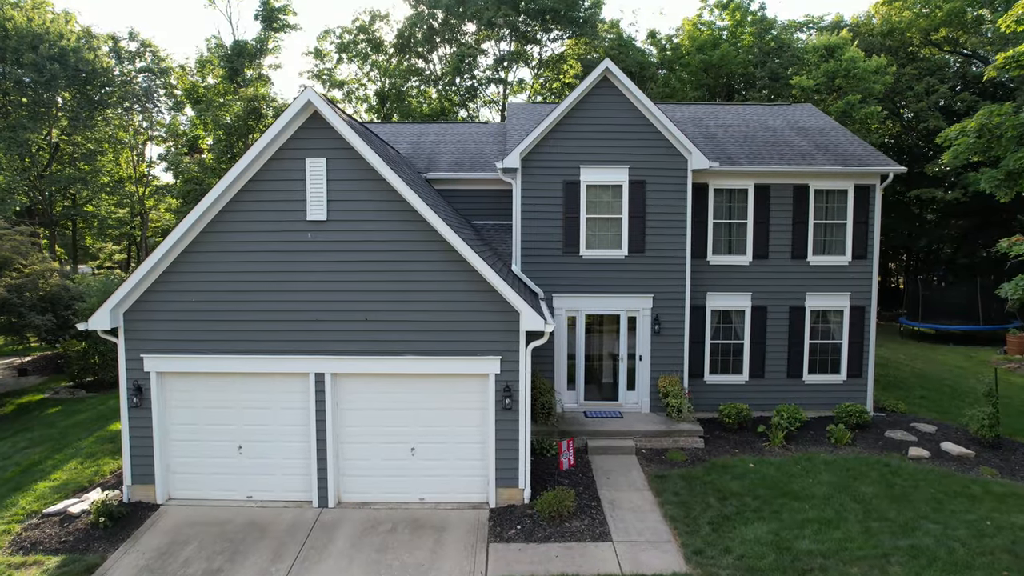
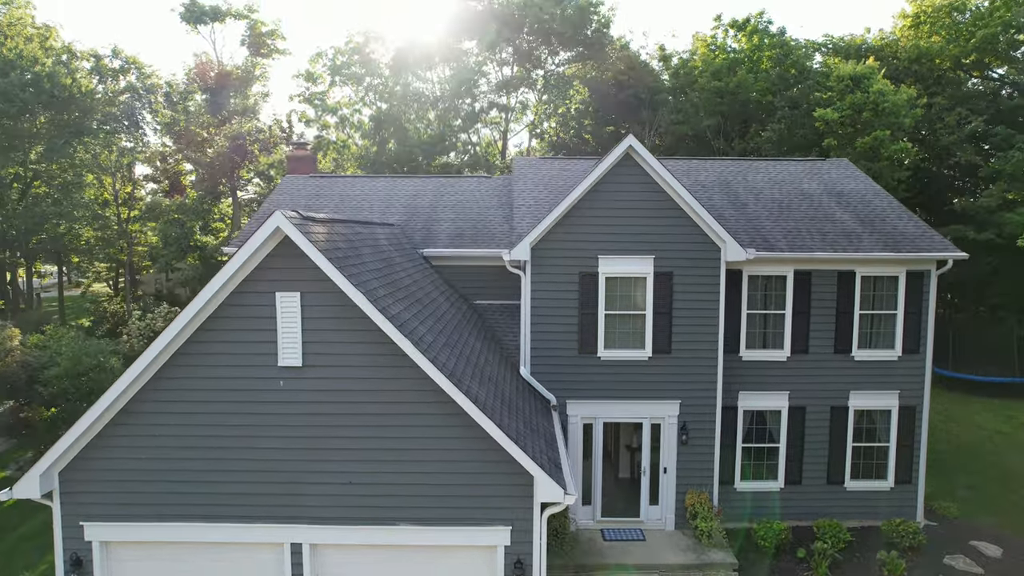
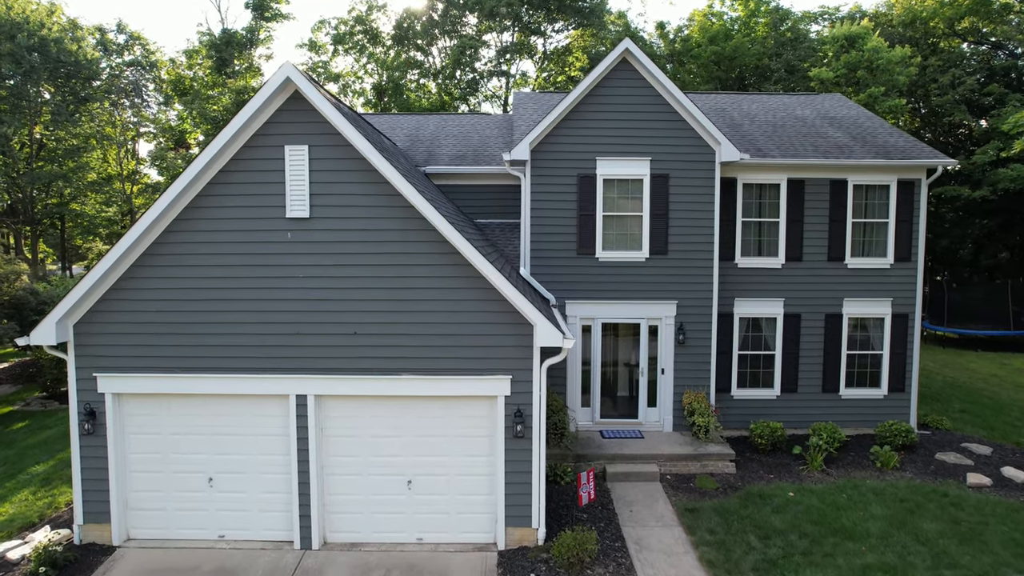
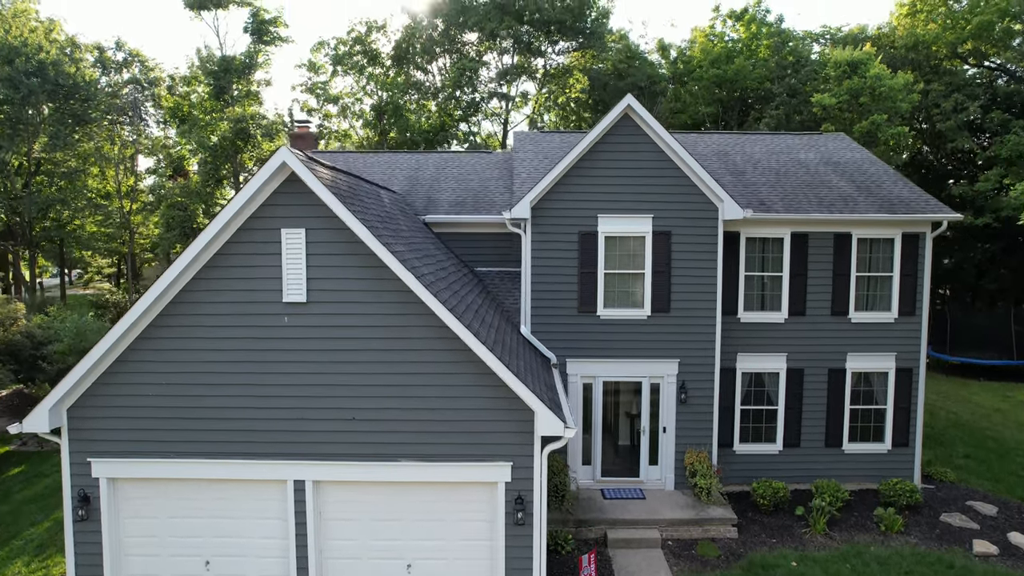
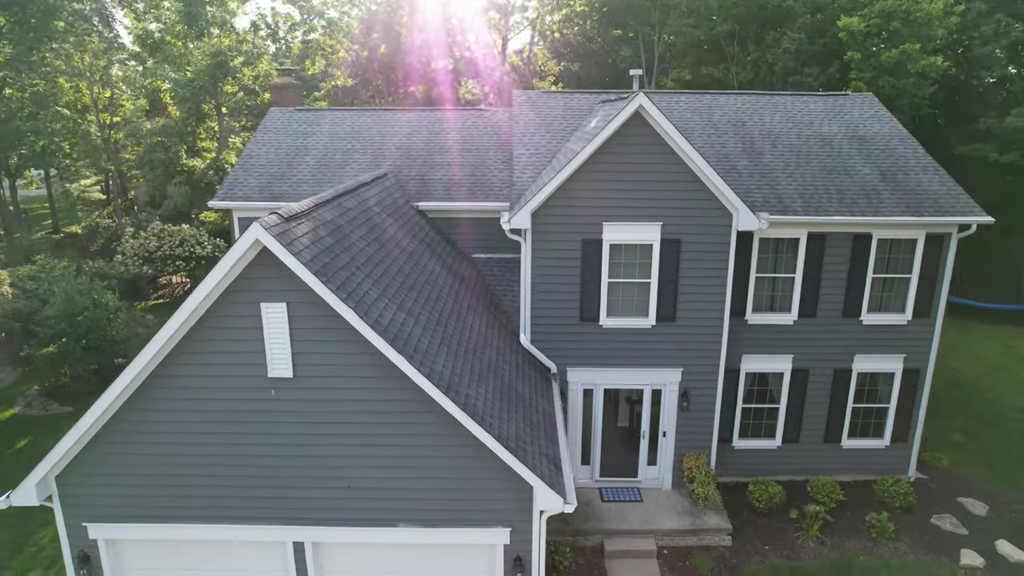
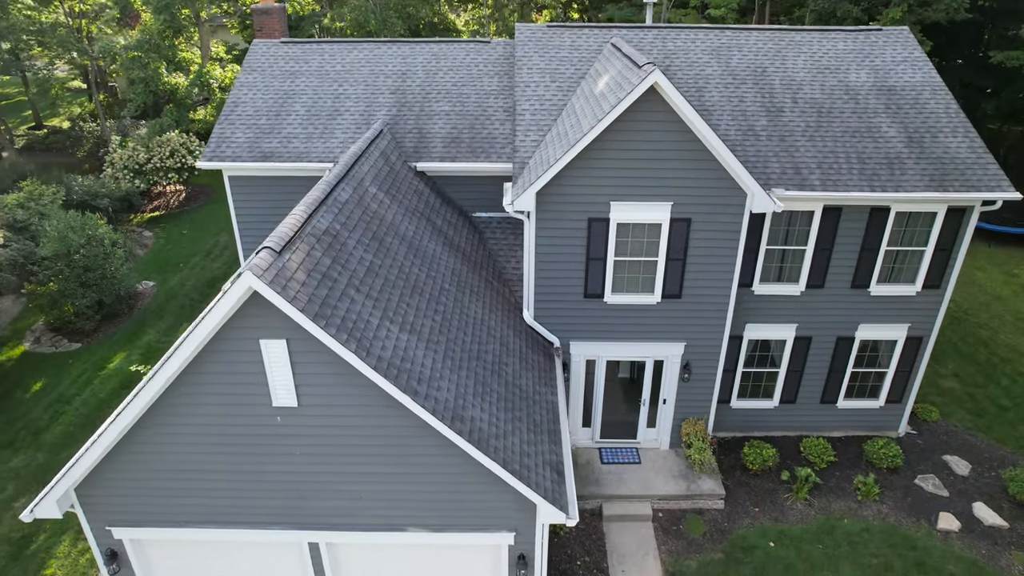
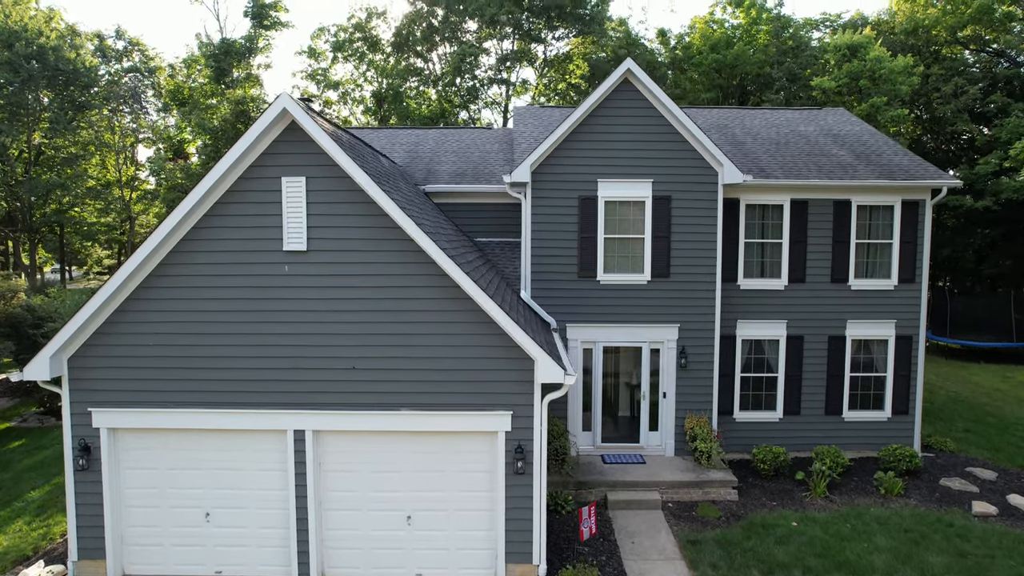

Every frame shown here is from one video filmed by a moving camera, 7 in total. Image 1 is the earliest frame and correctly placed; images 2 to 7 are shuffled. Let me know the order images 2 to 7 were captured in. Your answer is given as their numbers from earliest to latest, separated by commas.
3, 7, 4, 2, 5, 6
